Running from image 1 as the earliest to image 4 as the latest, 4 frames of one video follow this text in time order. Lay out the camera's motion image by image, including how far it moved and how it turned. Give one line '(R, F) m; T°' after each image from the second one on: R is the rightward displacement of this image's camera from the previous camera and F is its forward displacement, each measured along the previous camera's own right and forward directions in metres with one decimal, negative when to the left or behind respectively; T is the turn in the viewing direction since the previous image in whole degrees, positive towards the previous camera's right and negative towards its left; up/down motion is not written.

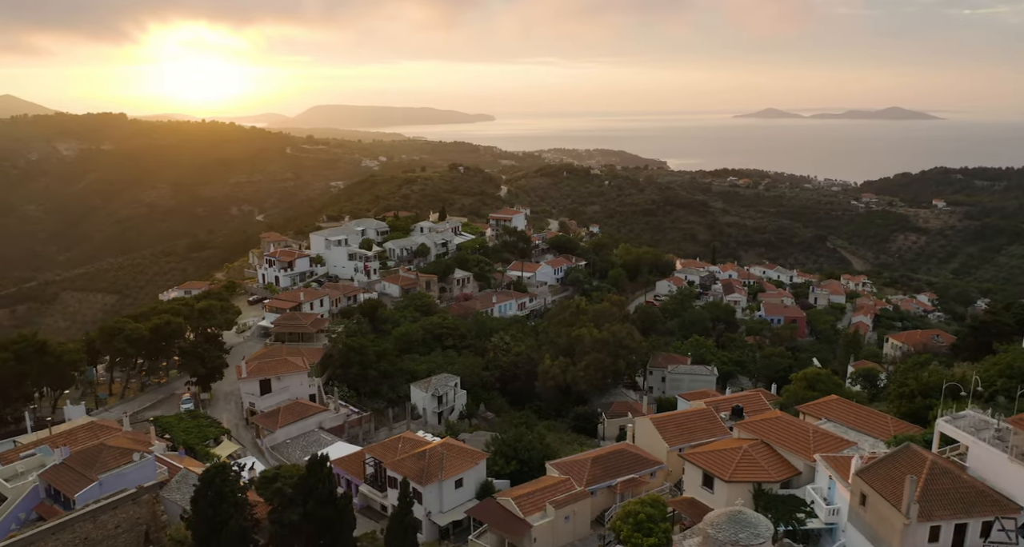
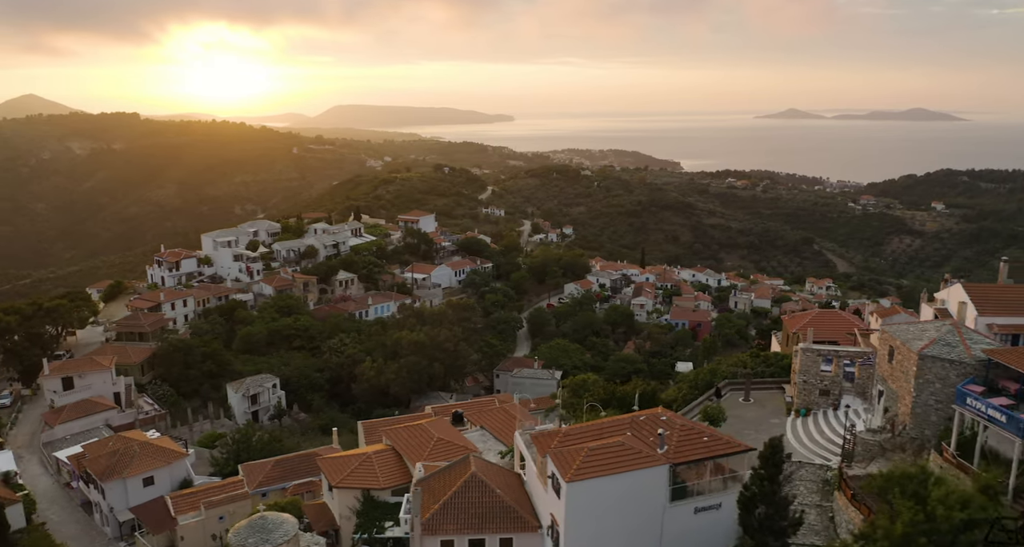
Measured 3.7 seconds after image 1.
(+10.5, +0.1) m; -2°
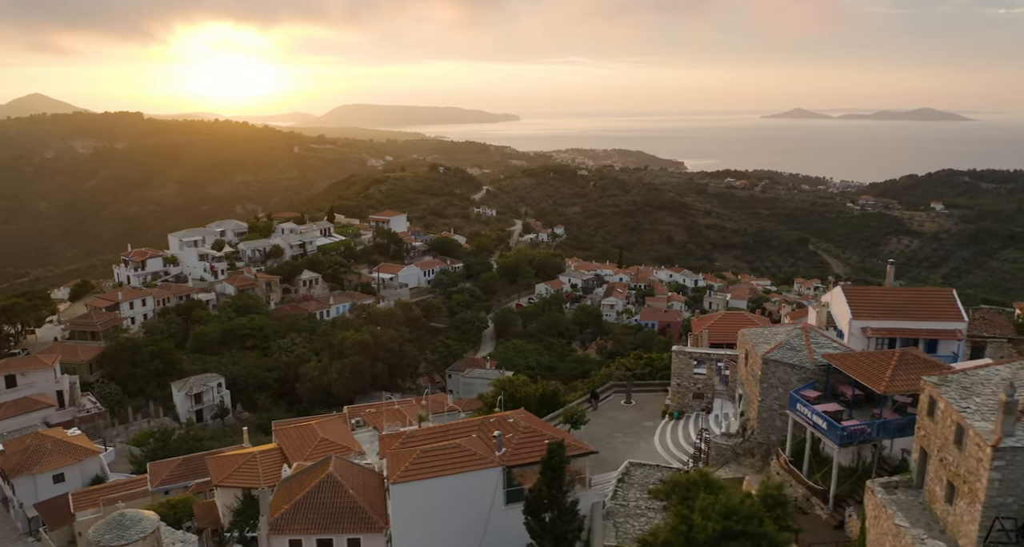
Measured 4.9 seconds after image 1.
(+3.2, 0.0) m; -1°
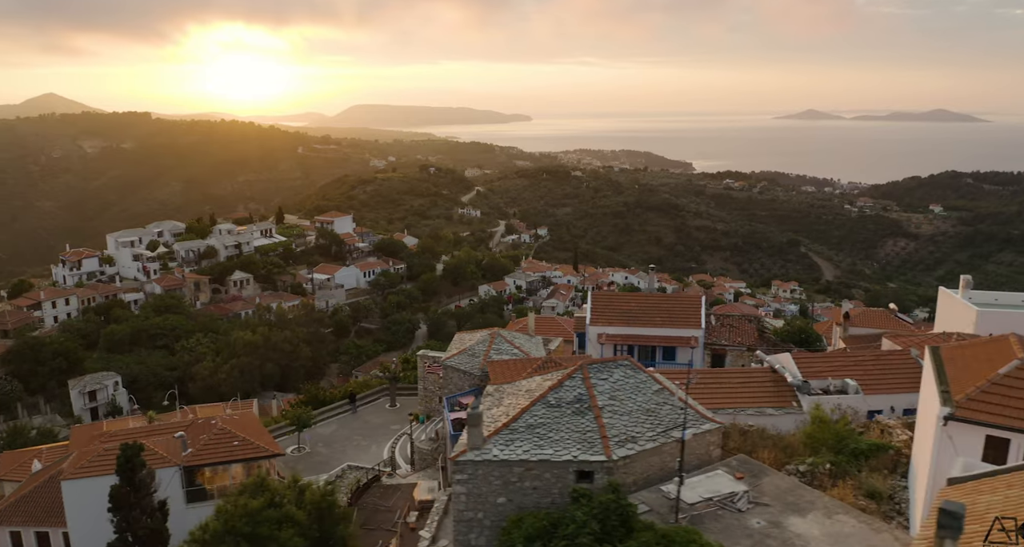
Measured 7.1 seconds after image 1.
(+6.5, -0.3) m; -1°
